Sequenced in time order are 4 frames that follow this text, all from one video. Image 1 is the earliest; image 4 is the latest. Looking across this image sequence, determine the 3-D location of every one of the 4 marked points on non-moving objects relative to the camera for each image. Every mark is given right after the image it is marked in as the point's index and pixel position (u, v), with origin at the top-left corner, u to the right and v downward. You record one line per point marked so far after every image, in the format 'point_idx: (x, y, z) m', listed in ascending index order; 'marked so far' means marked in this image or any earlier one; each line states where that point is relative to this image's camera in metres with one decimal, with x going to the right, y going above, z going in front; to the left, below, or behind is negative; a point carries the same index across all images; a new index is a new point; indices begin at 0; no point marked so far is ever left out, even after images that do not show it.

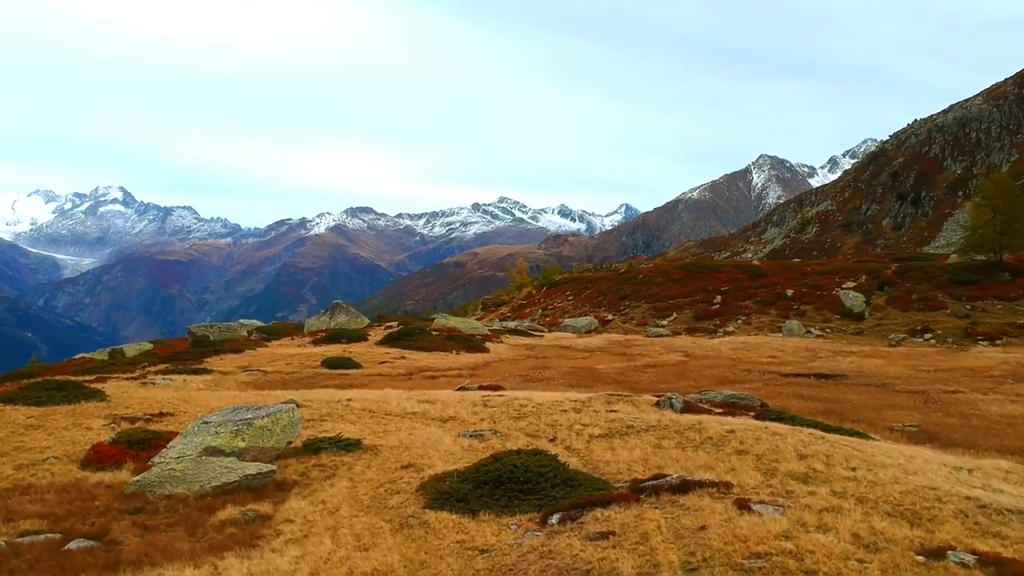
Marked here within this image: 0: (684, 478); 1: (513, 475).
0: (+5.4, -5.9, +18.4) m
1: (+0.1, -5.8, +18.2) m
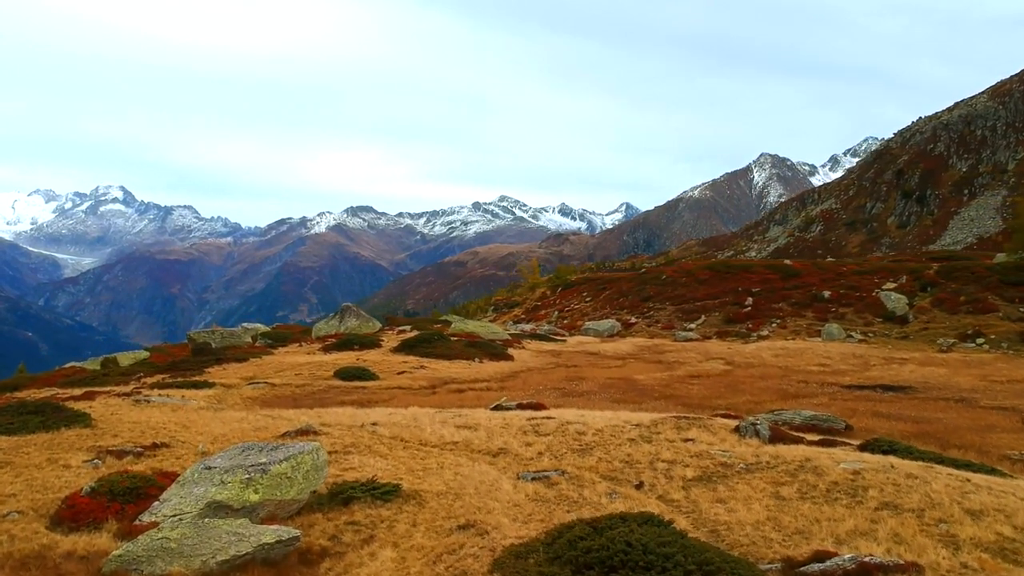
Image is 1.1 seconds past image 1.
0: (+7.9, -6.2, +13.6) m
1: (+2.6, -6.1, +13.5) m
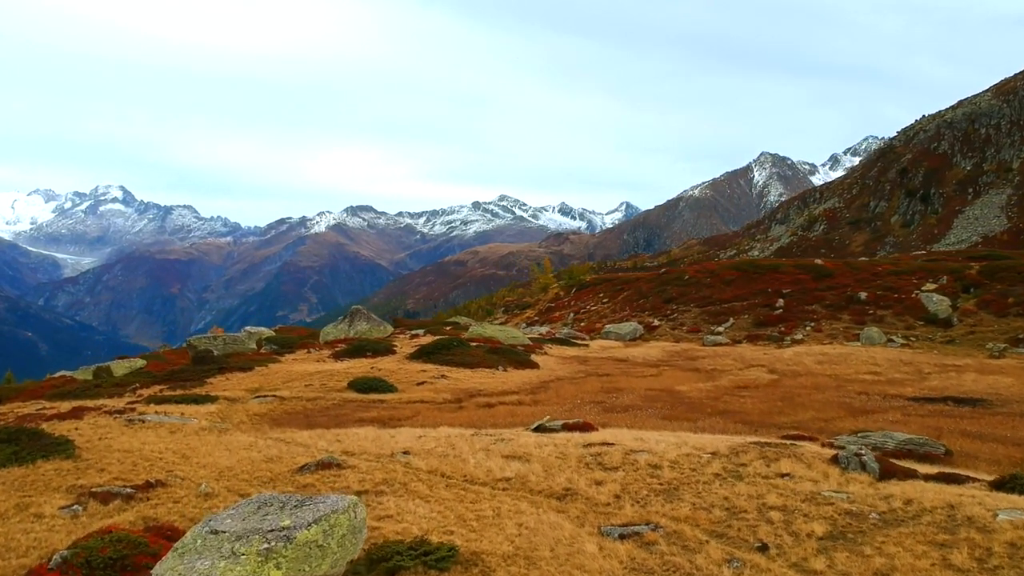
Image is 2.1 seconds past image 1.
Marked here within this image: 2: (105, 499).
0: (+10.2, -6.4, +9.5) m
1: (+4.9, -6.3, +9.3) m
2: (-13.2, -6.9, +19.4) m
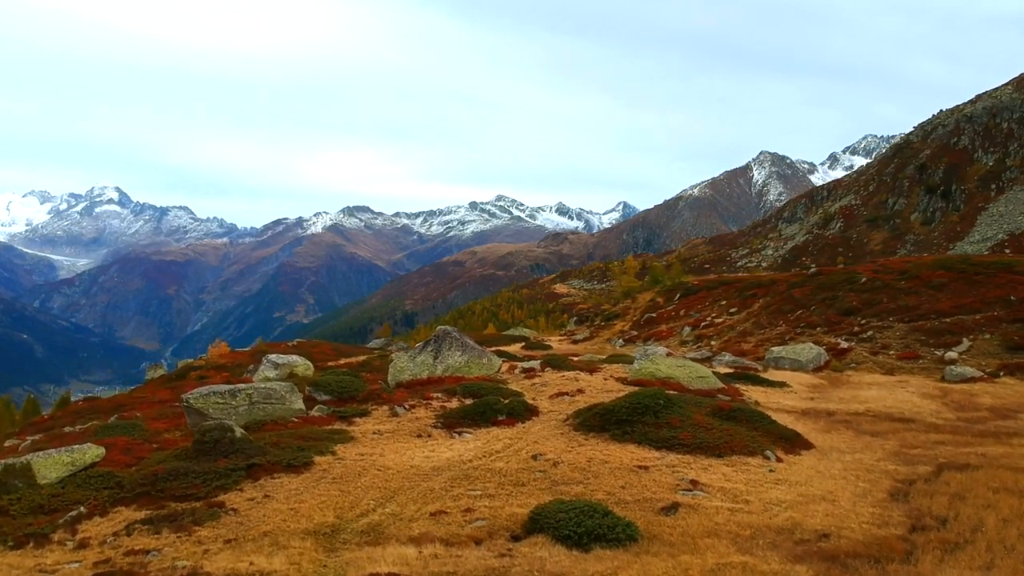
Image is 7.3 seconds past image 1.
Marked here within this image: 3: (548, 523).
0: (+23.1, -7.1, -13.8) m
1: (+17.8, -7.0, -14.0) m
2: (-0.4, -7.7, -4.0) m
3: (+1.1, -7.9, +20.2) m
